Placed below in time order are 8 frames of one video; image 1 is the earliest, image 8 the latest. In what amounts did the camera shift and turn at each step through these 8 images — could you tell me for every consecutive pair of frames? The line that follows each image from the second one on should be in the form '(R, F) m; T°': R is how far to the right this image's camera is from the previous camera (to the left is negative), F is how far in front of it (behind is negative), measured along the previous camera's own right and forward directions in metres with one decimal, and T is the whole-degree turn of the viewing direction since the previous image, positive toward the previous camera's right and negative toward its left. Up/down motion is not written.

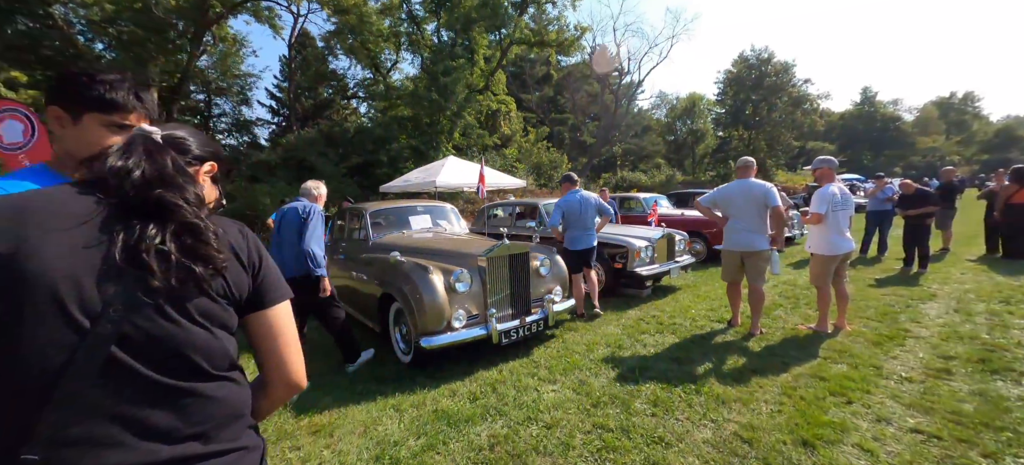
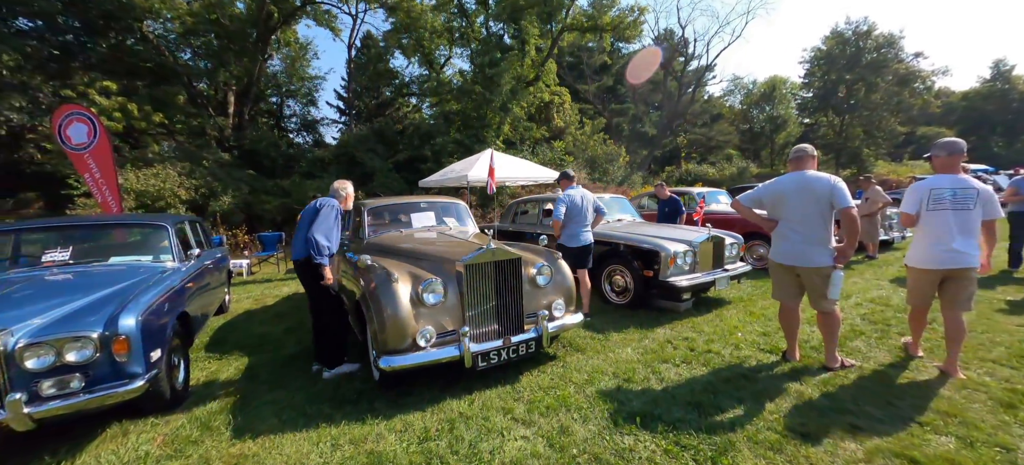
(+0.6, +0.7) m; -9°
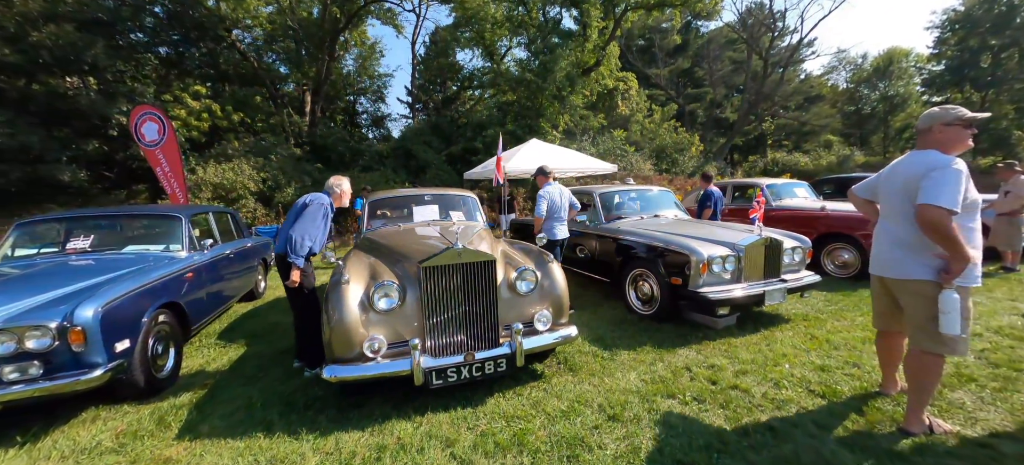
(+0.7, +0.6) m; -10°
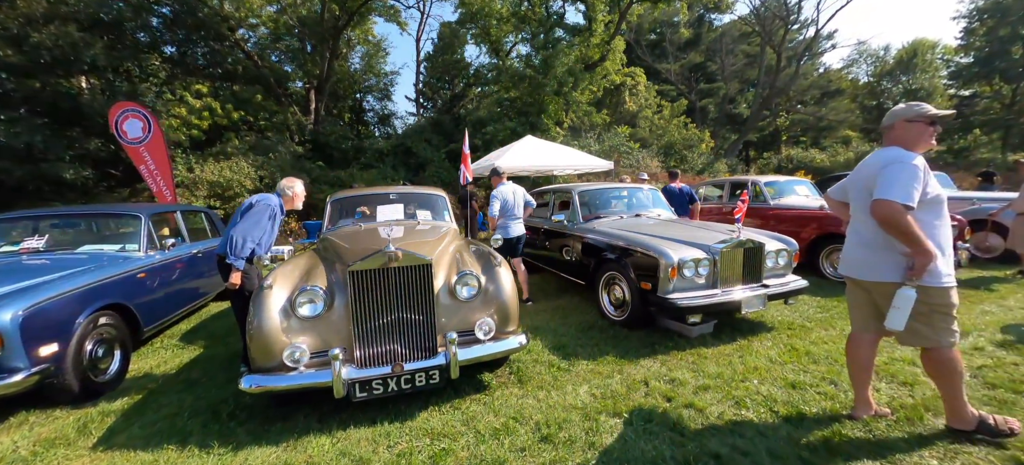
(+0.5, +0.2) m; -2°
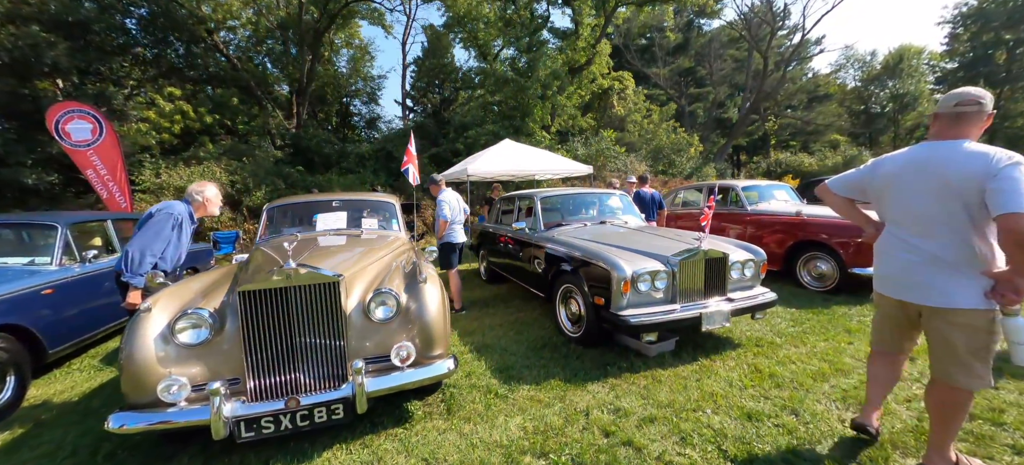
(+0.4, +0.3) m; +1°
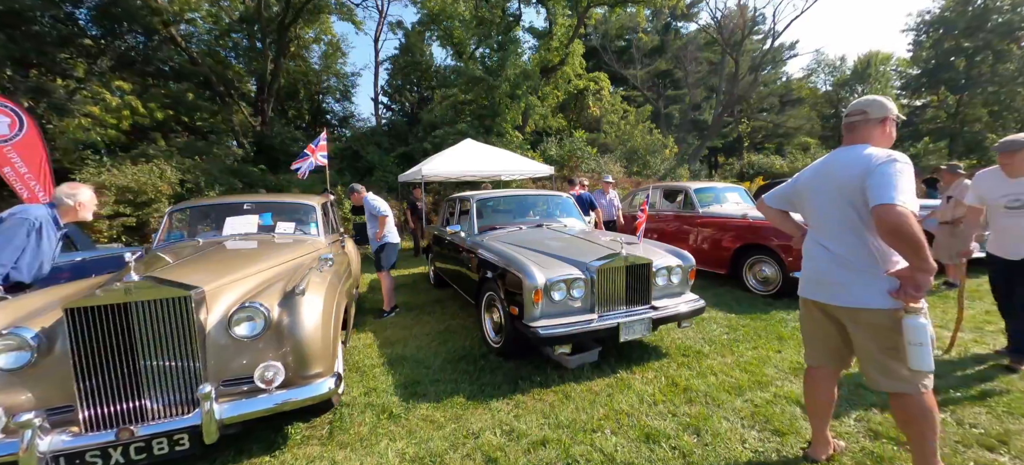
(+0.6, +0.2) m; +2°
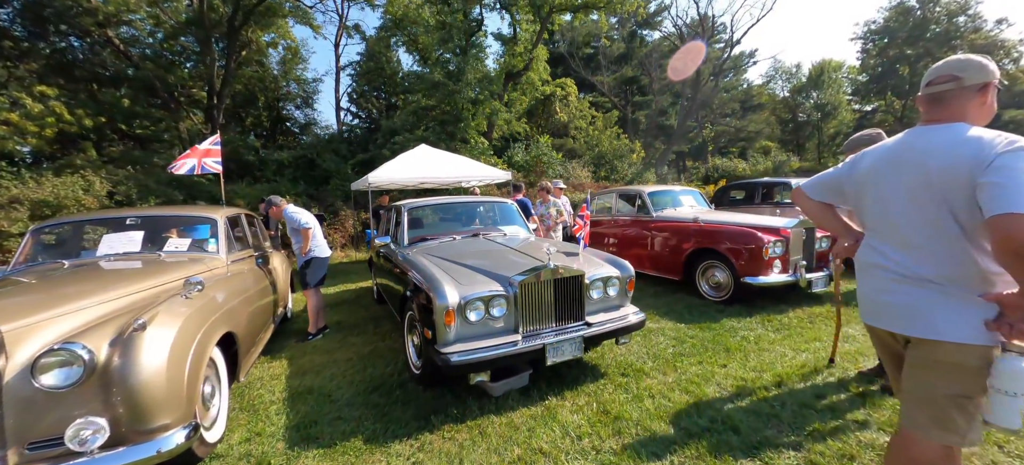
(+0.4, +0.3) m; +3°
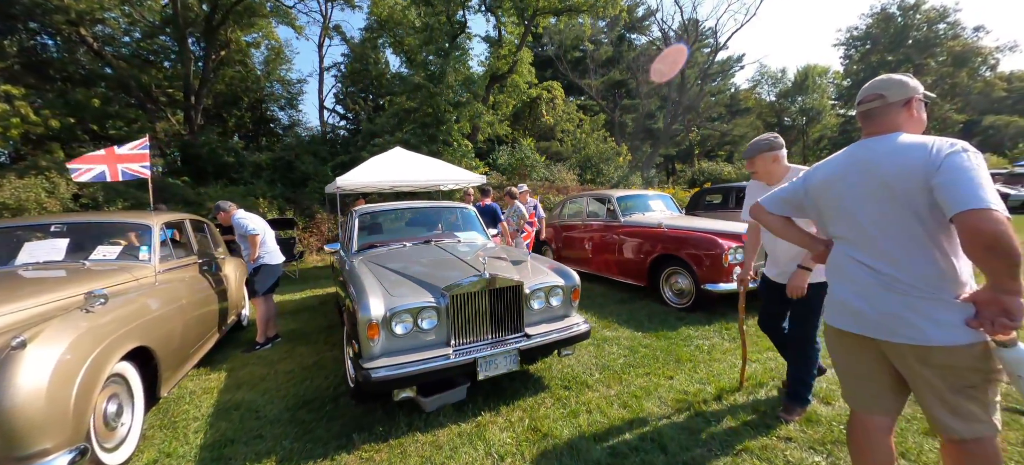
(+0.4, +0.1) m; +1°
